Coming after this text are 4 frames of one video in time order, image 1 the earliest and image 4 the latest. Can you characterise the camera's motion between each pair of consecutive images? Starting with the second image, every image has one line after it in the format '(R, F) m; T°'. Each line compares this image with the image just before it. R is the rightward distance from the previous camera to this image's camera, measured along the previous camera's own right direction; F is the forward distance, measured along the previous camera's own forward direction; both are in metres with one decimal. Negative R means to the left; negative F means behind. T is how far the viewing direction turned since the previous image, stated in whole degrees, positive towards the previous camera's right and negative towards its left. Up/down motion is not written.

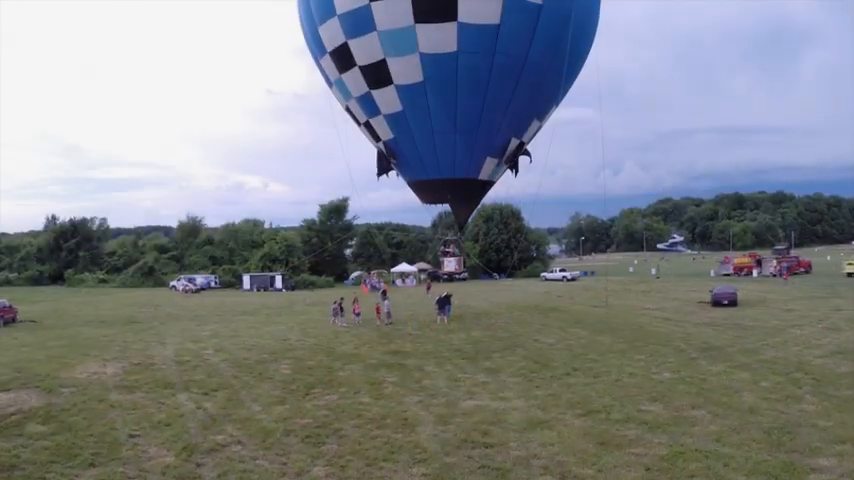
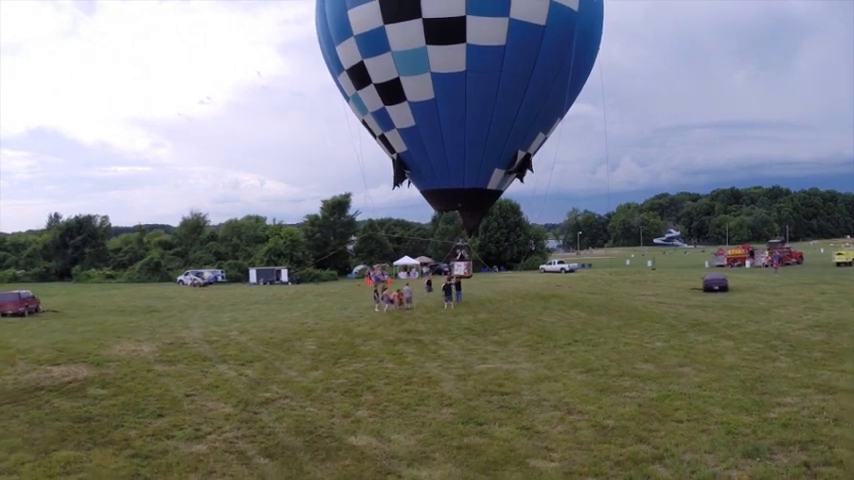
(-0.4, -1.4) m; 0°
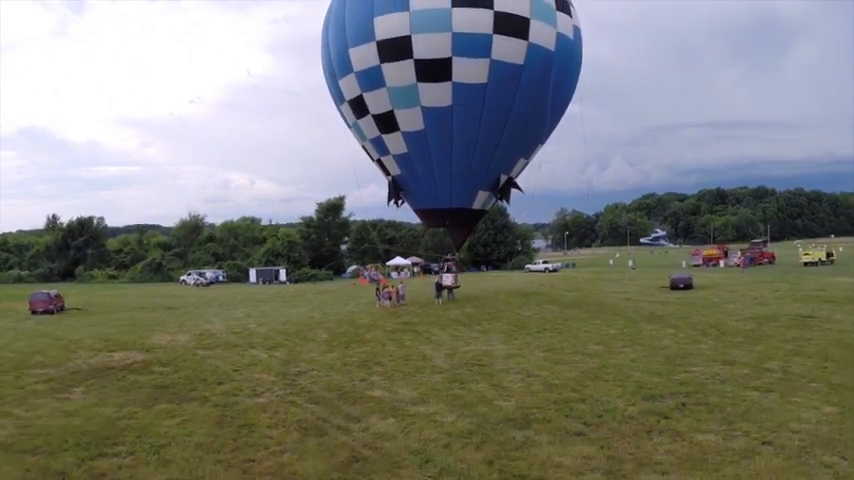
(-0.1, -3.1) m; +1°
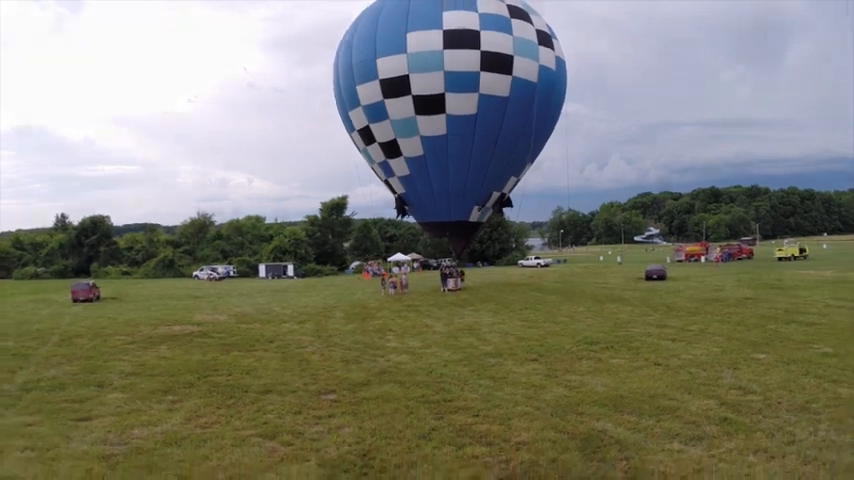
(-0.1, -3.9) m; 0°
